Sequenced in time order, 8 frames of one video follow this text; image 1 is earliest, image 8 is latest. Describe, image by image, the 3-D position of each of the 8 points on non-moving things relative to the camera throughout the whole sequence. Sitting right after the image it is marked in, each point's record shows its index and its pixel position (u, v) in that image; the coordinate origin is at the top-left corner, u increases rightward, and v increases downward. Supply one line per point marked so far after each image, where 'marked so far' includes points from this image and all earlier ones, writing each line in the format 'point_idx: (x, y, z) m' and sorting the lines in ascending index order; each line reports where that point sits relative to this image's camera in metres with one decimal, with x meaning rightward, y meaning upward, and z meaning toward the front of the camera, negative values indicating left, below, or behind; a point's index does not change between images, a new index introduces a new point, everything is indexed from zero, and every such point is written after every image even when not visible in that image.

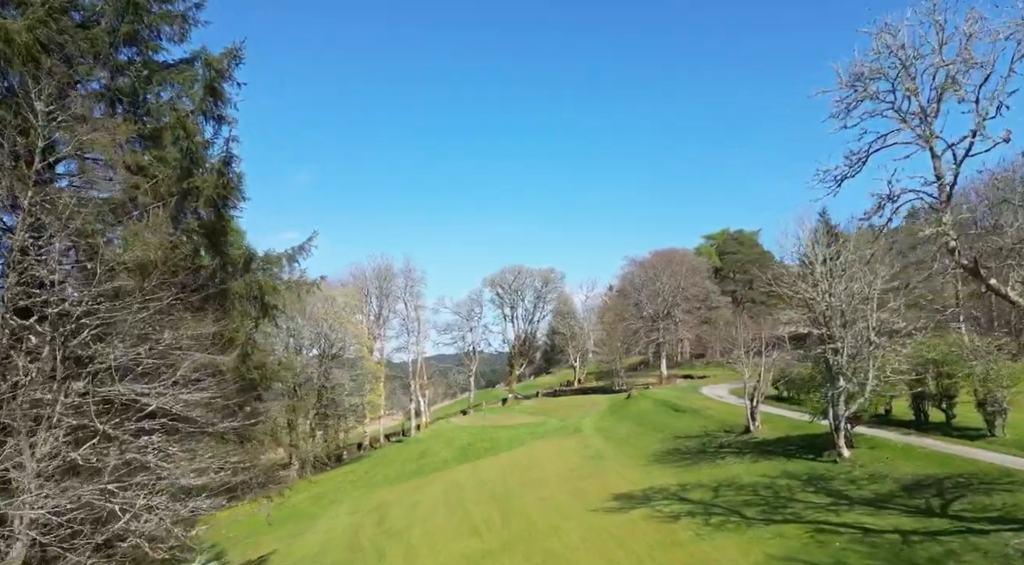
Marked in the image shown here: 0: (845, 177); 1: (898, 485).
0: (+7.3, +2.3, +15.7) m
1: (+10.0, -5.3, +18.5) m
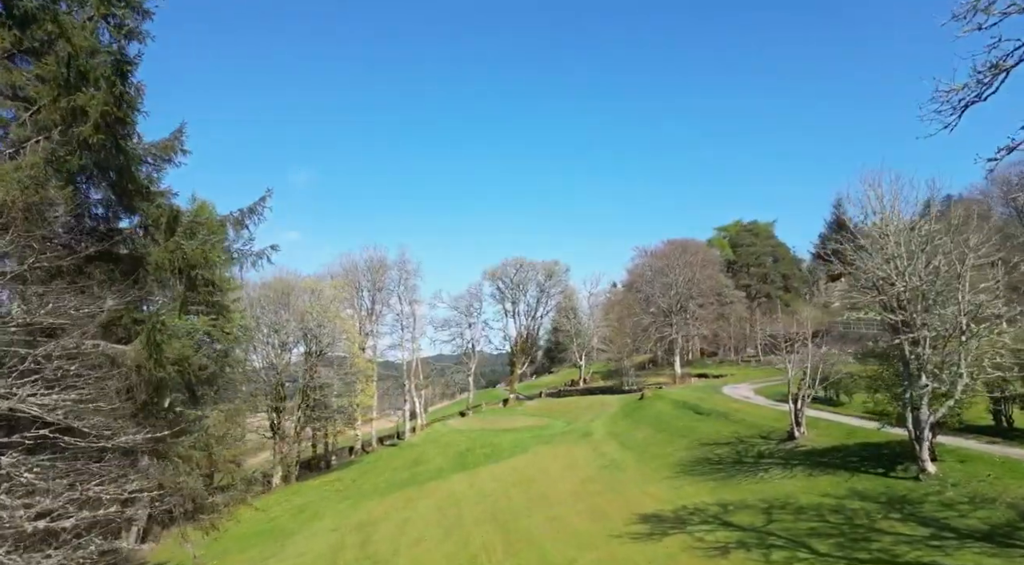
0: (+7.5, +2.9, +11.6) m
1: (+10.2, -4.7, +14.4) m
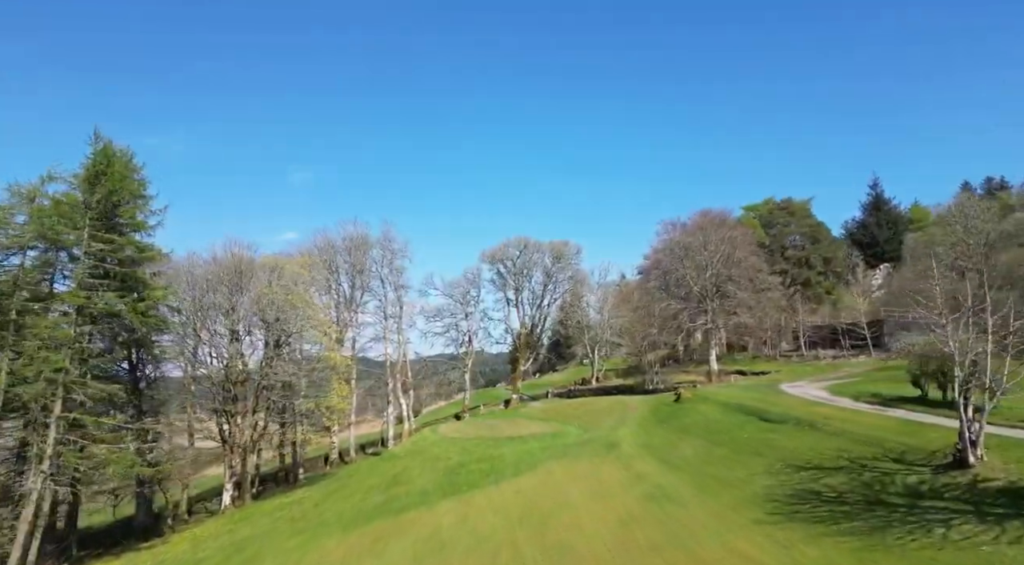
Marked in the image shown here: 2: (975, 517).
0: (+7.7, +4.3, +2.8) m
1: (+10.4, -3.3, +5.5) m
2: (+8.5, -4.3, +13.1) m
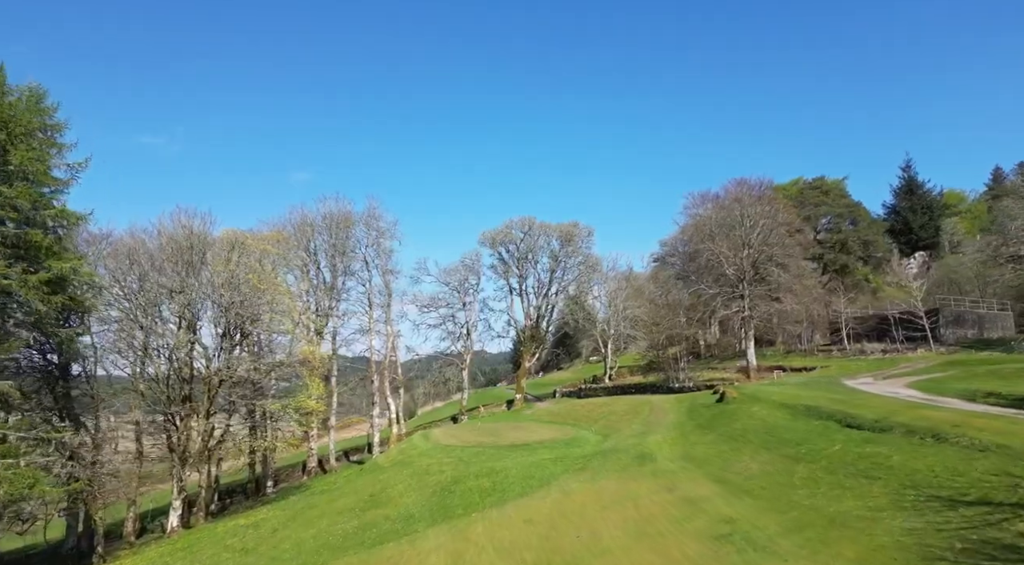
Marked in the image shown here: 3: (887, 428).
0: (+7.9, +5.3, -3.7) m
1: (+10.6, -2.3, -0.9) m
2: (+8.8, -3.3, +6.7) m
3: (+10.0, -3.8, +18.8) m
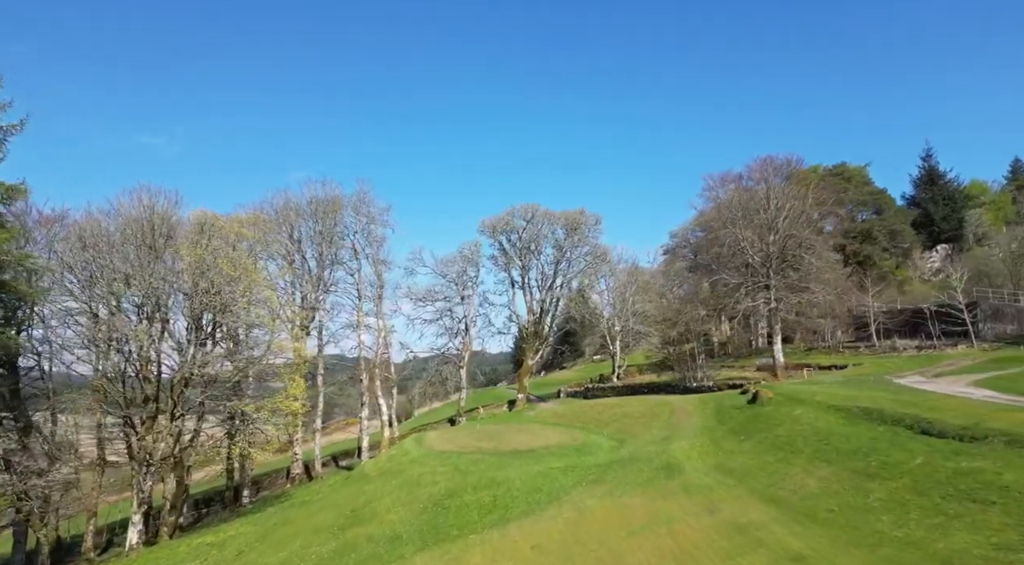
0: (+8.1, +5.9, -7.3) m
1: (+10.7, -1.7, -4.5) m
2: (+8.9, -2.7, +3.1) m
3: (+10.1, -3.3, +15.2) m
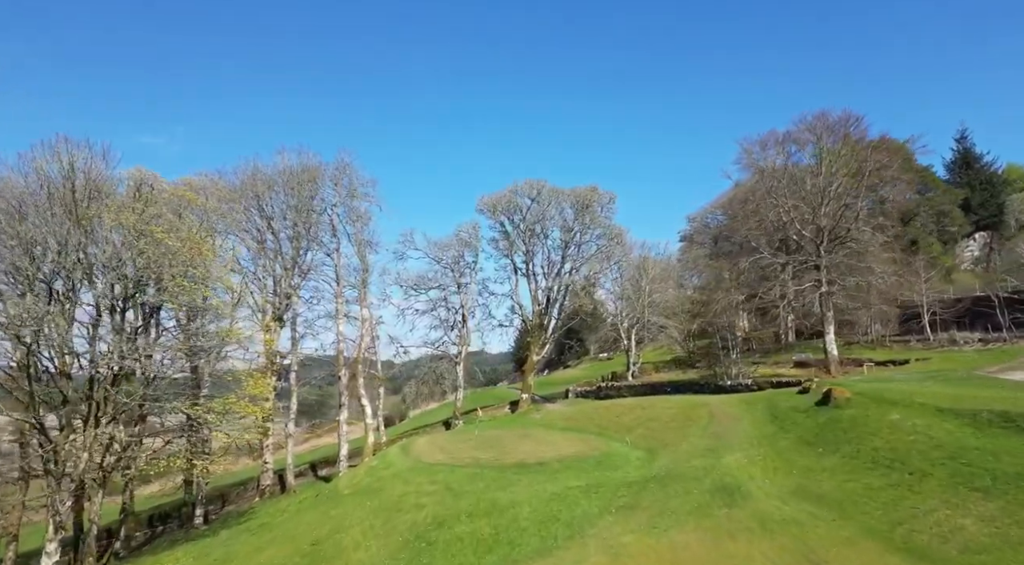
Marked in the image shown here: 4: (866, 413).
0: (+8.2, +6.8, -12.7) m
1: (+10.9, -0.8, -9.9) m
2: (+9.1, -1.8, -2.4) m
3: (+10.3, -2.4, +9.8) m
4: (+9.2, -3.4, +18.3) m
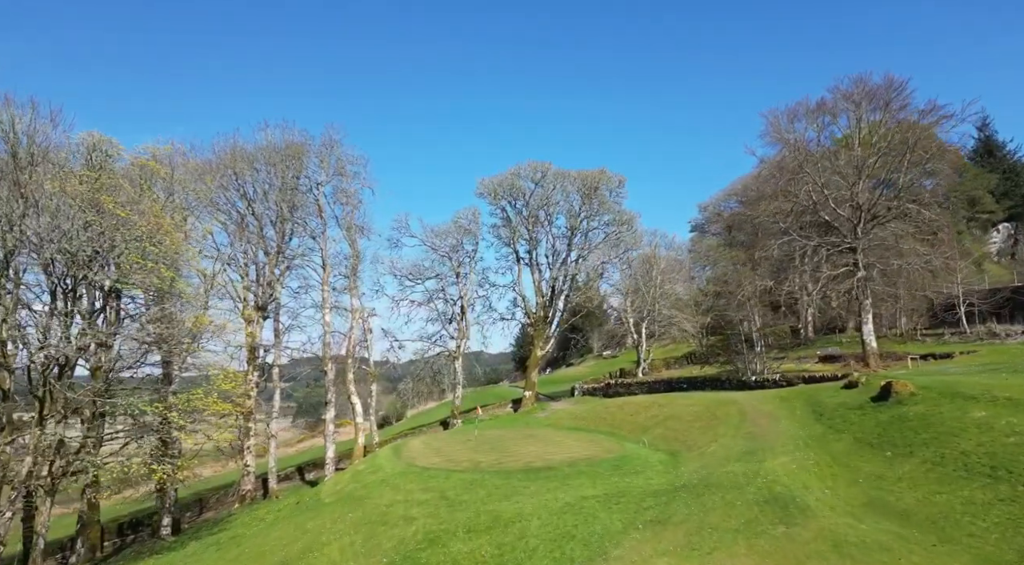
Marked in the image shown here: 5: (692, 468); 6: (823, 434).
0: (+8.4, +7.4, -15.6) m
1: (+11.1, -0.2, -12.9) m
2: (+9.2, -1.2, -5.3) m
3: (+10.4, -1.8, +6.8) m
4: (+9.3, -2.8, +15.4) m
5: (+4.6, -4.6, +17.9) m
6: (+7.6, -3.6, +17.1) m
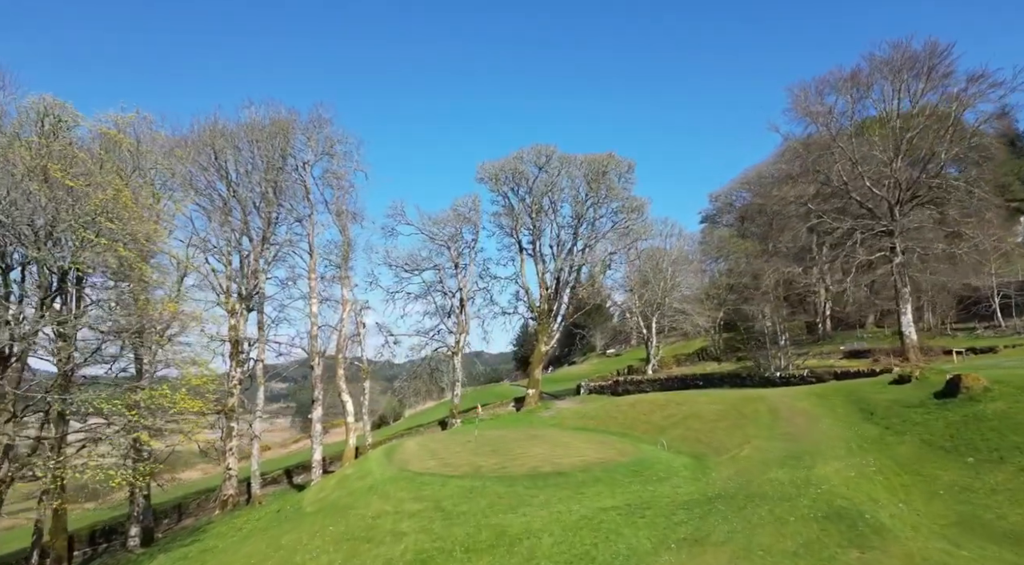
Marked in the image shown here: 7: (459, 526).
0: (+8.5, +7.9, -18.0) m
1: (+11.2, +0.3, -15.3) m
2: (+9.4, -0.7, -7.7) m
3: (+10.5, -1.3, +4.4) m
4: (+9.4, -2.3, +13.0) m
5: (+4.8, -4.1, +15.4) m
6: (+7.7, -3.2, +14.7) m
7: (-1.1, -4.8, +13.9) m
